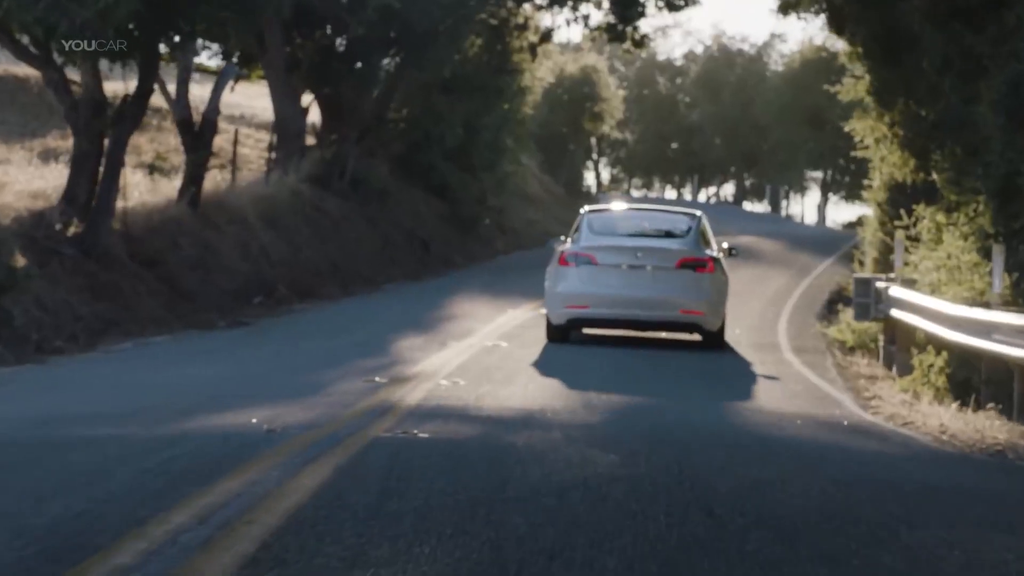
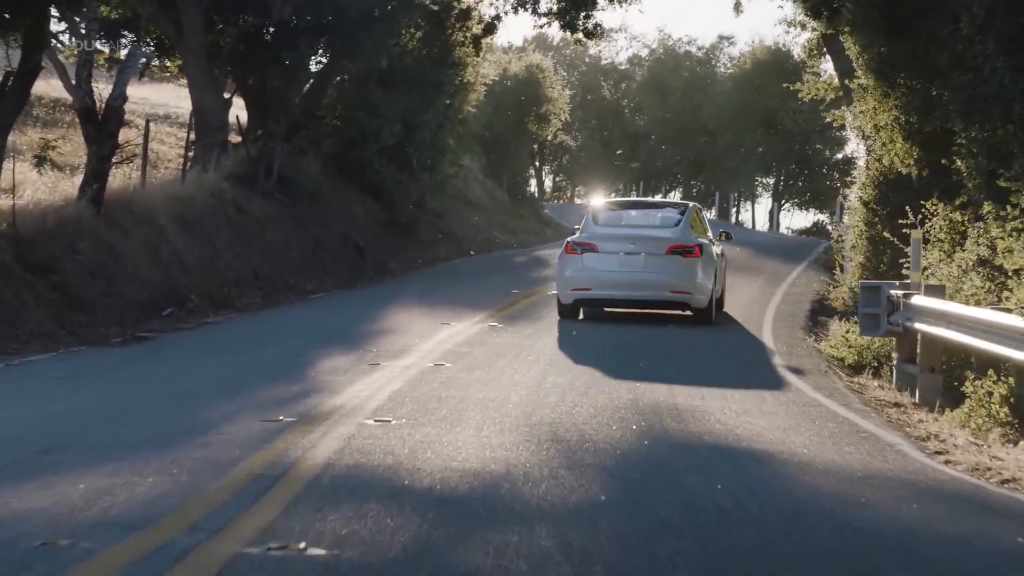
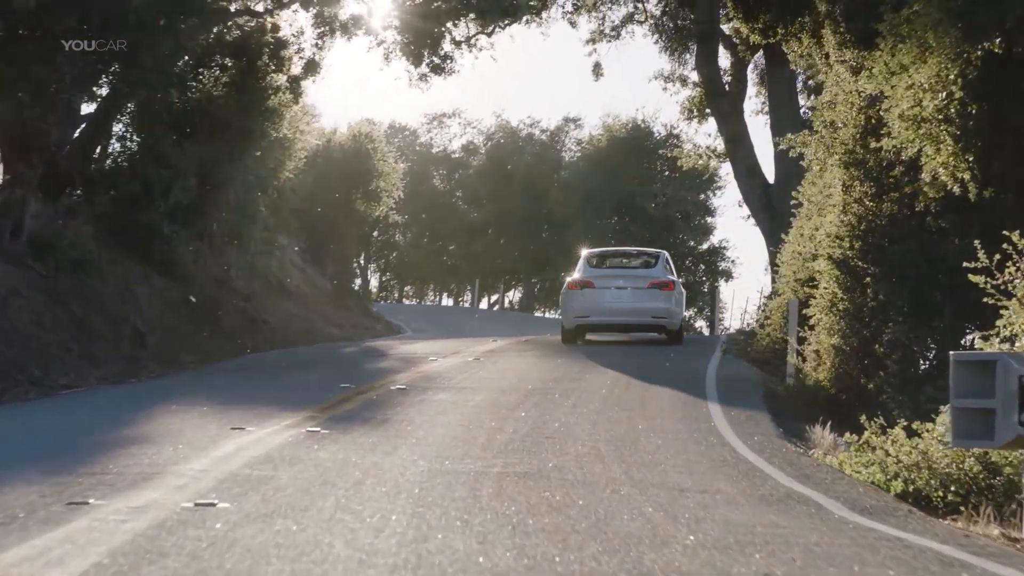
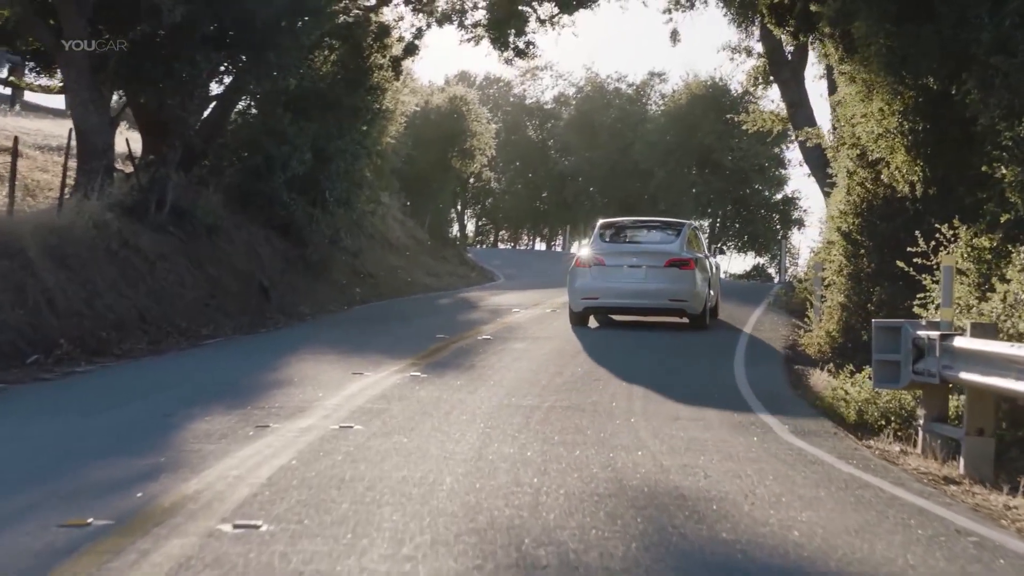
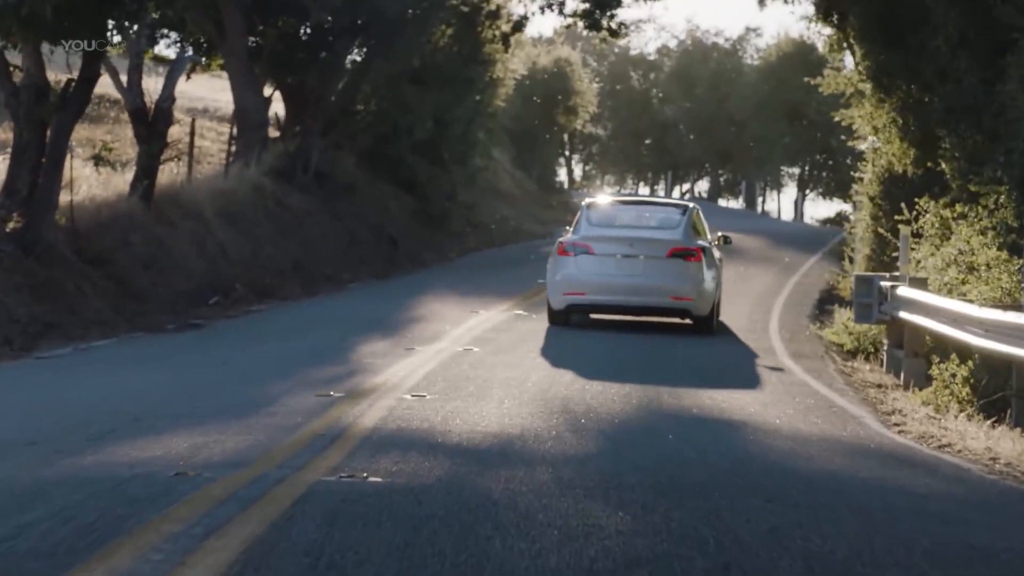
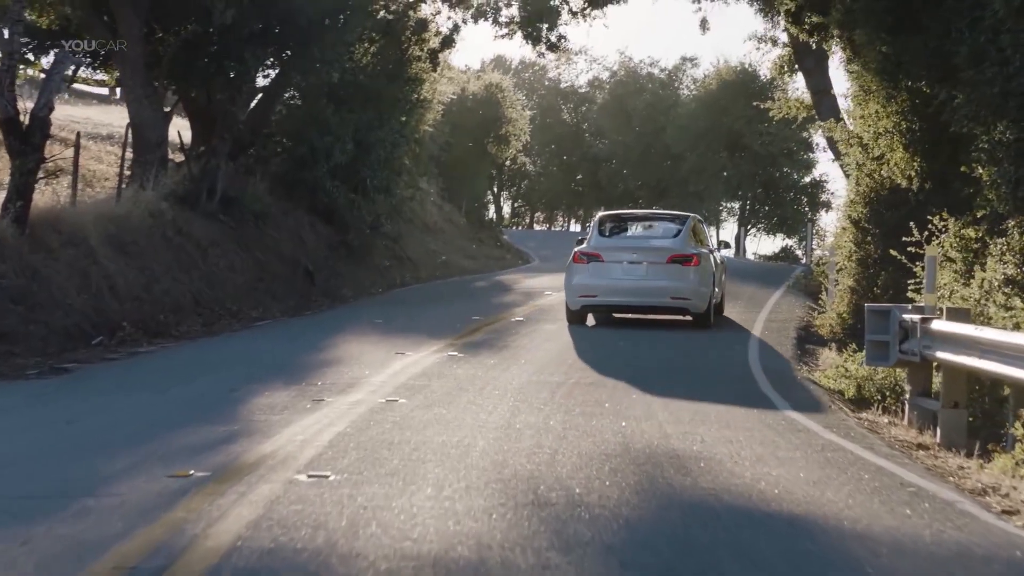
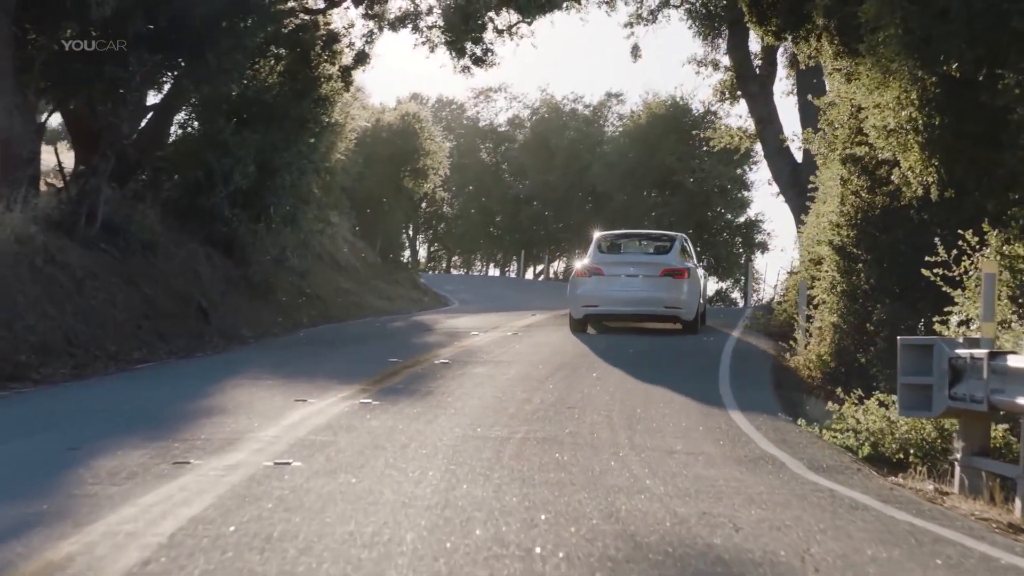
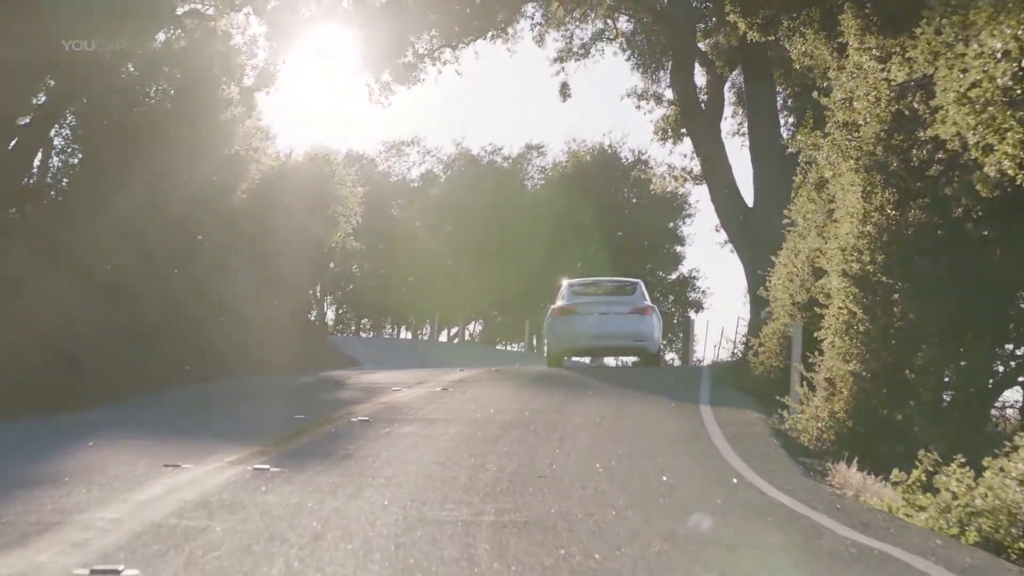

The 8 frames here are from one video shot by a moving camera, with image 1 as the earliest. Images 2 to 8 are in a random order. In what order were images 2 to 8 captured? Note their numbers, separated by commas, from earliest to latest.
5, 2, 6, 4, 7, 3, 8
